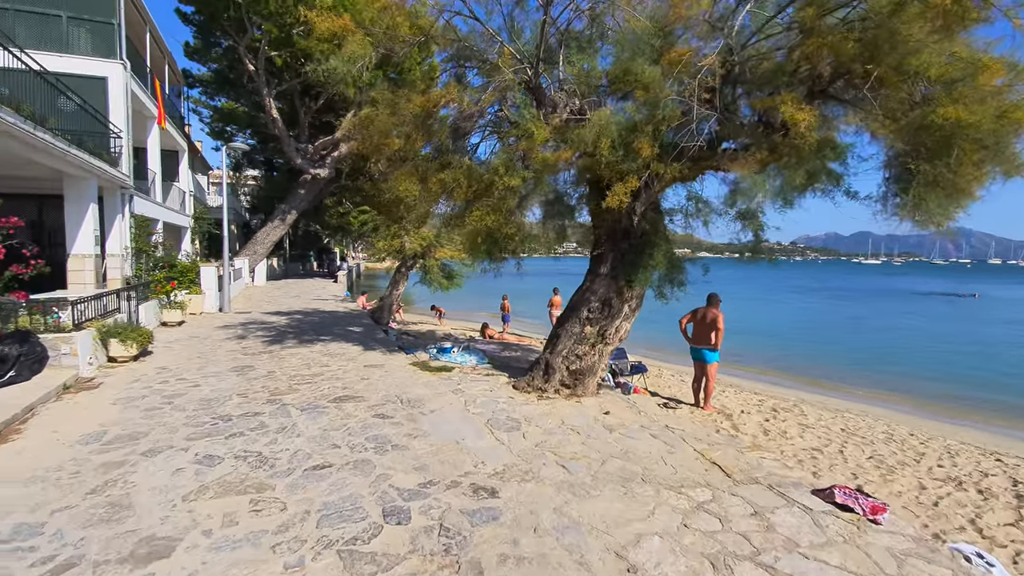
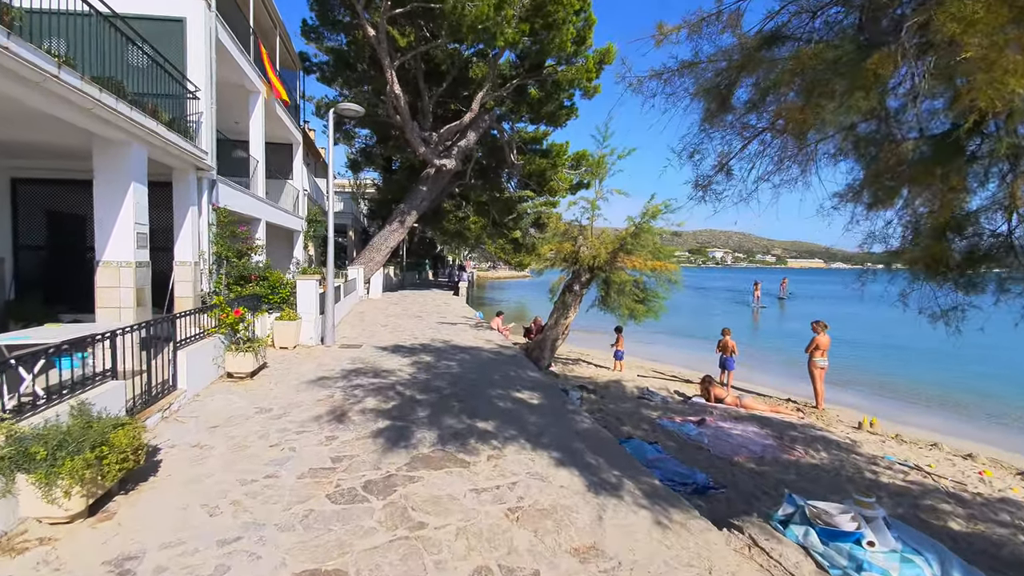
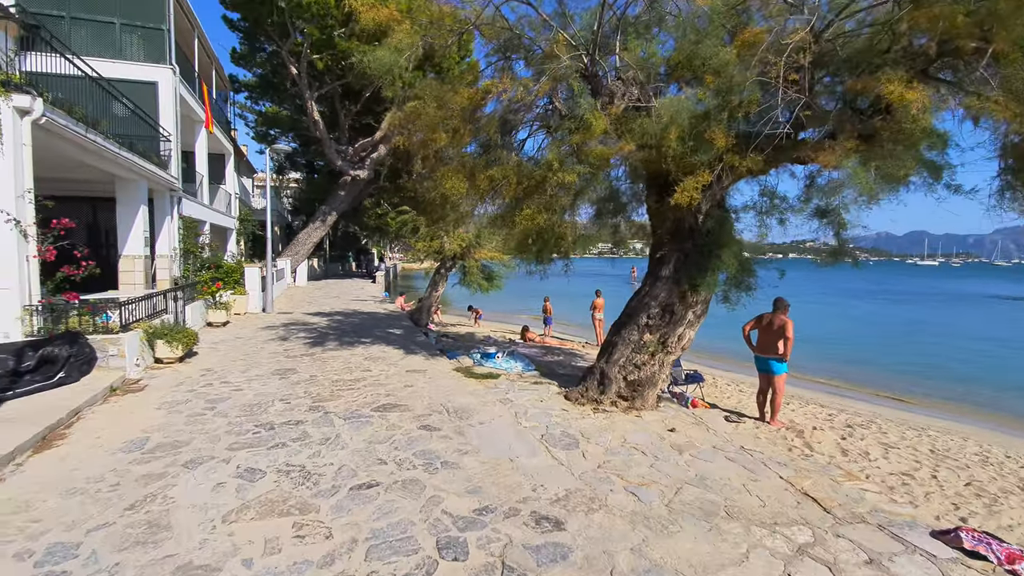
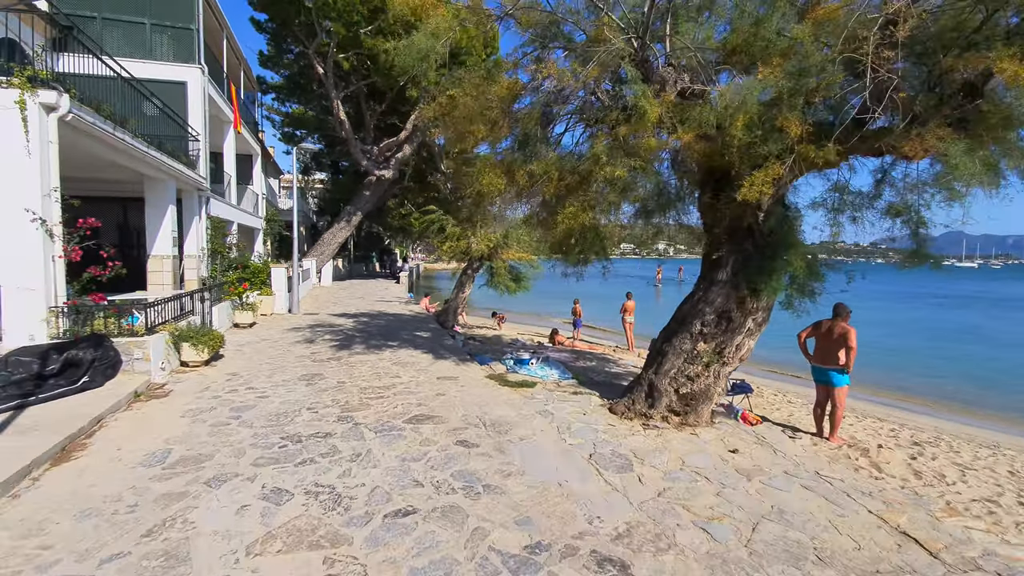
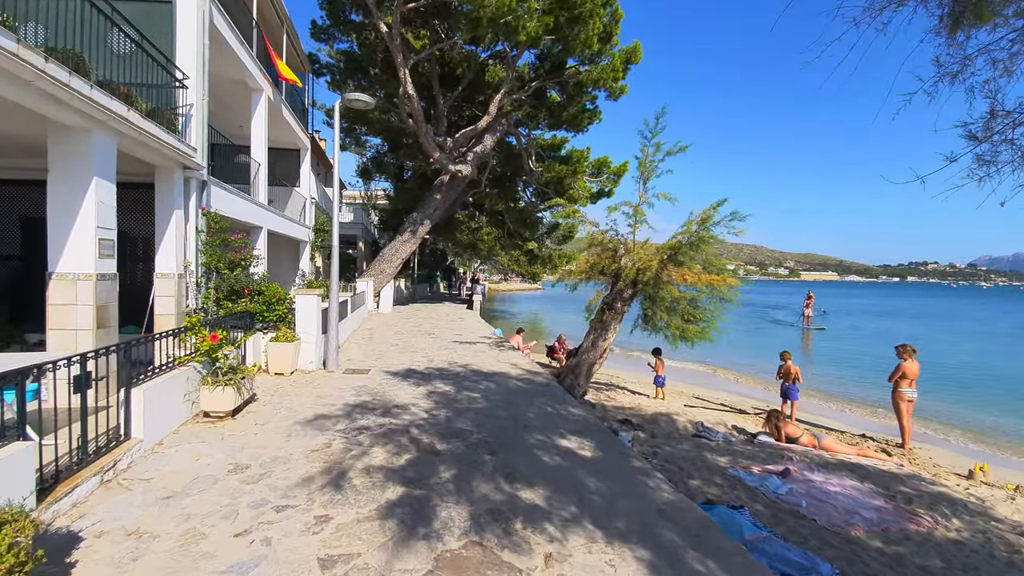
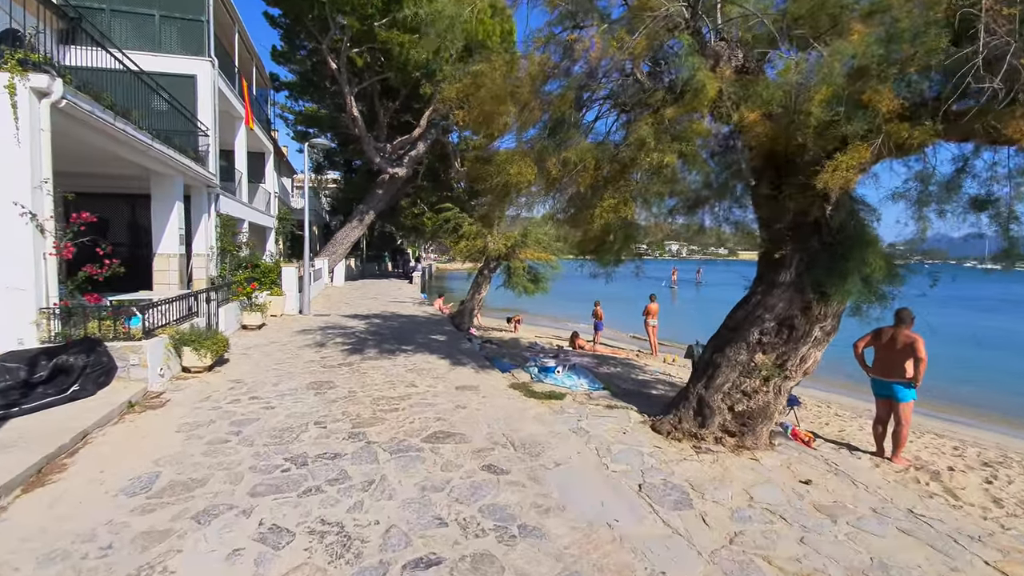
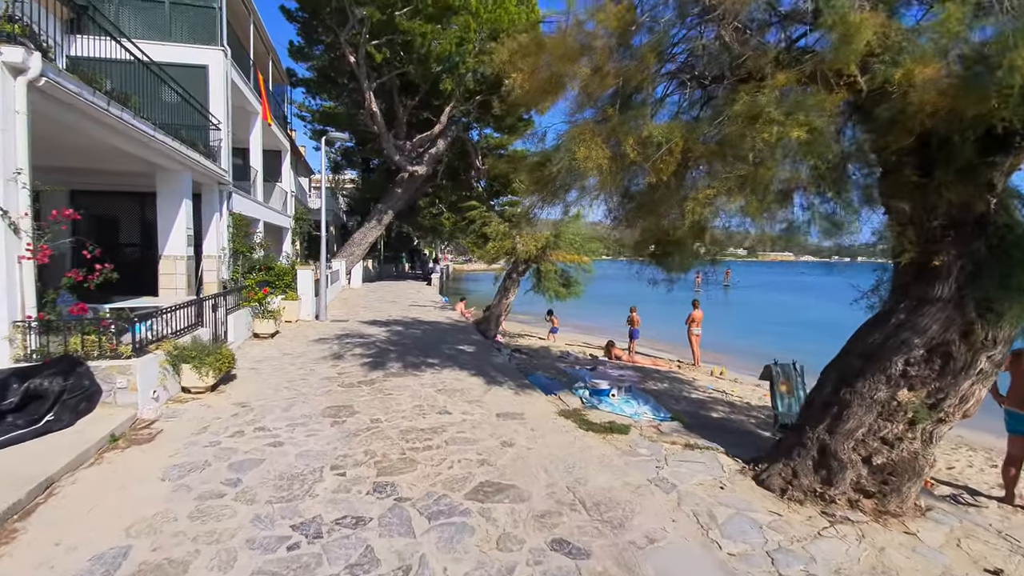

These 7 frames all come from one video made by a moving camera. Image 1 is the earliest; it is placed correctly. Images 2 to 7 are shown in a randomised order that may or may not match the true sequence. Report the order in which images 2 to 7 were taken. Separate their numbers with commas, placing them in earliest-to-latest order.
3, 4, 6, 7, 2, 5
